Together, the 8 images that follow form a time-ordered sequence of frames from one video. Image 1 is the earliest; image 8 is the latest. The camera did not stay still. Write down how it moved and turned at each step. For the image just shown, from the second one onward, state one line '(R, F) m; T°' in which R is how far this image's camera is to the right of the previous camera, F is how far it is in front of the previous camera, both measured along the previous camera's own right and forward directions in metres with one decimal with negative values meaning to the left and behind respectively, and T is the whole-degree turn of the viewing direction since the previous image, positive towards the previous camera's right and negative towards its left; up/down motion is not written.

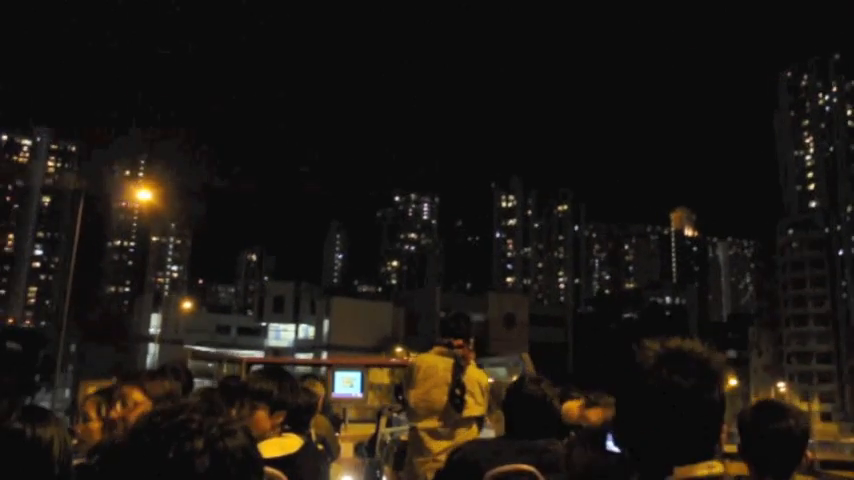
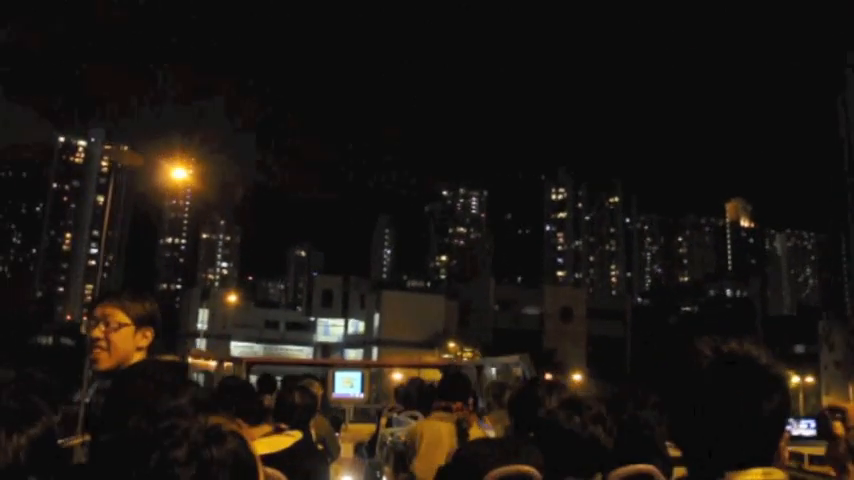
(+0.1, +0.3) m; -4°
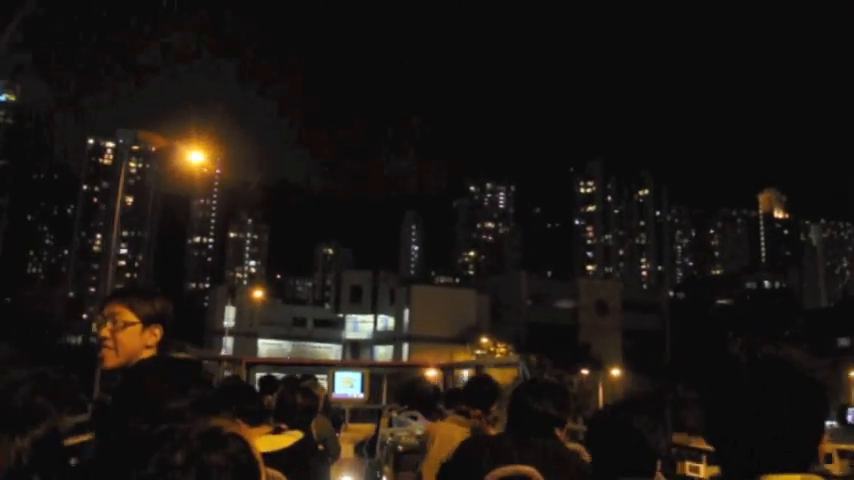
(+0.3, +0.1) m; -2°
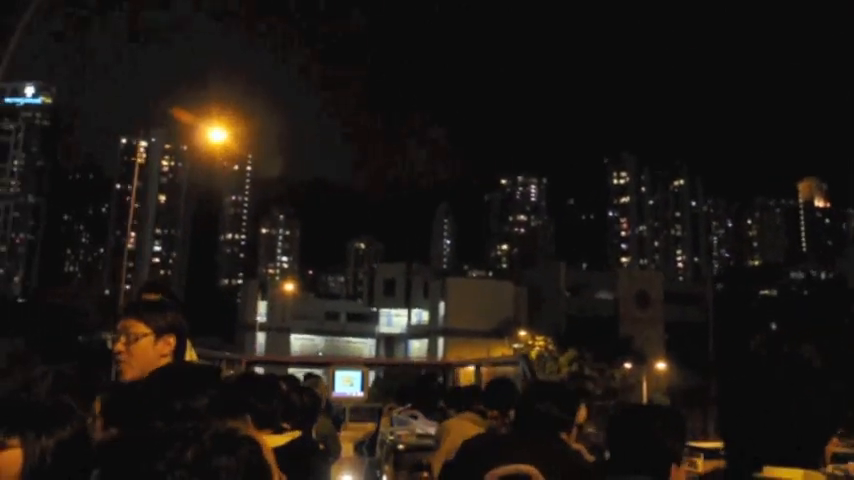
(+0.3, +0.1) m; -3°
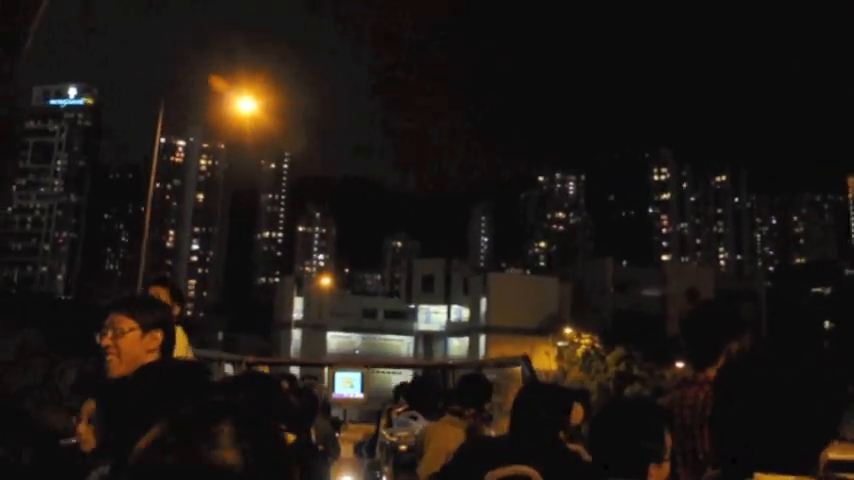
(+0.4, +0.1) m; -3°
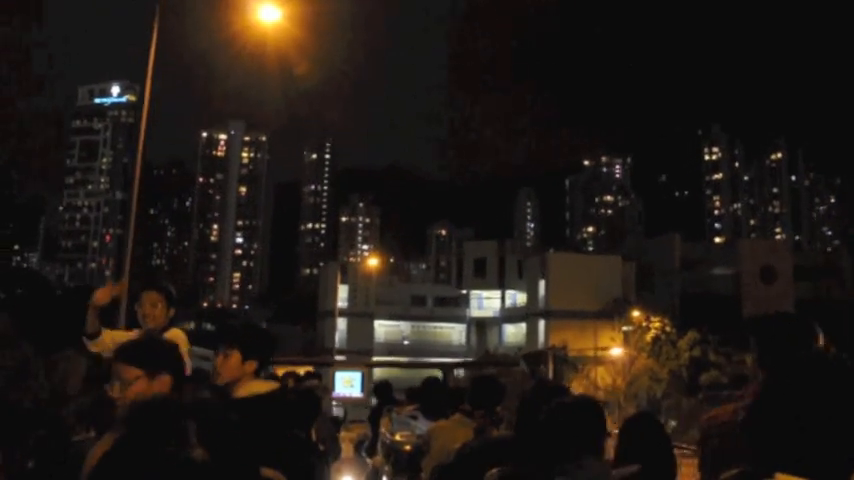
(+0.4, +0.4) m; -4°
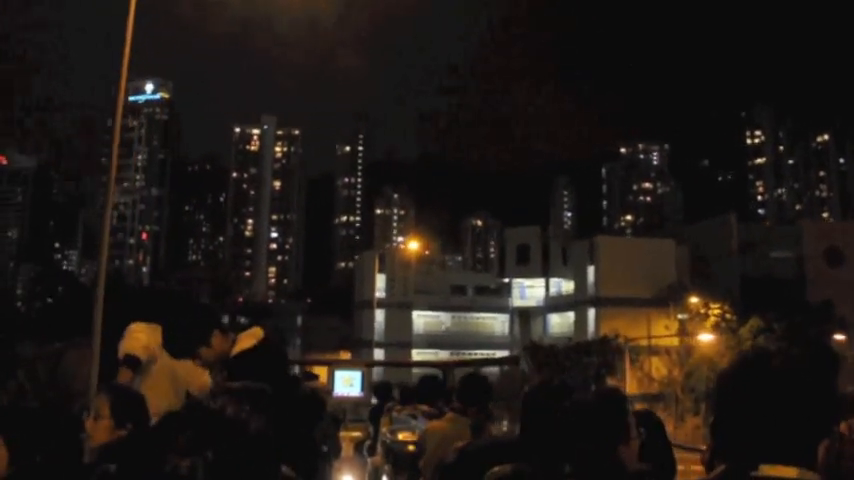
(+0.3, +0.3) m; -3°
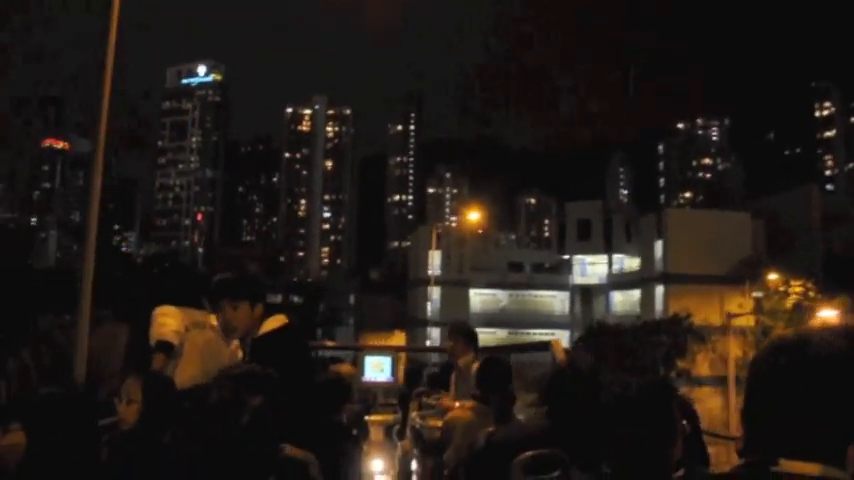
(+0.2, +0.4) m; -4°
